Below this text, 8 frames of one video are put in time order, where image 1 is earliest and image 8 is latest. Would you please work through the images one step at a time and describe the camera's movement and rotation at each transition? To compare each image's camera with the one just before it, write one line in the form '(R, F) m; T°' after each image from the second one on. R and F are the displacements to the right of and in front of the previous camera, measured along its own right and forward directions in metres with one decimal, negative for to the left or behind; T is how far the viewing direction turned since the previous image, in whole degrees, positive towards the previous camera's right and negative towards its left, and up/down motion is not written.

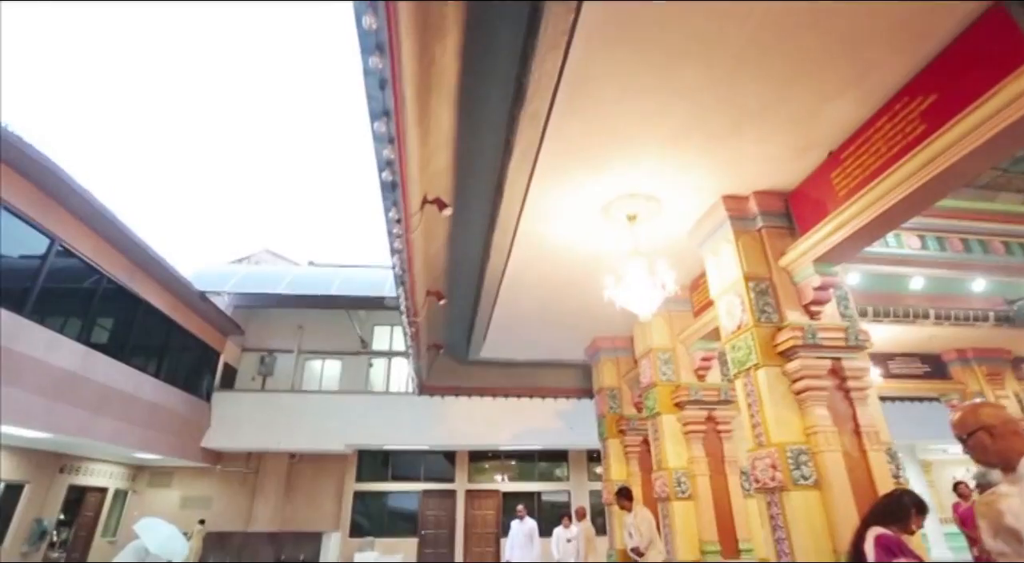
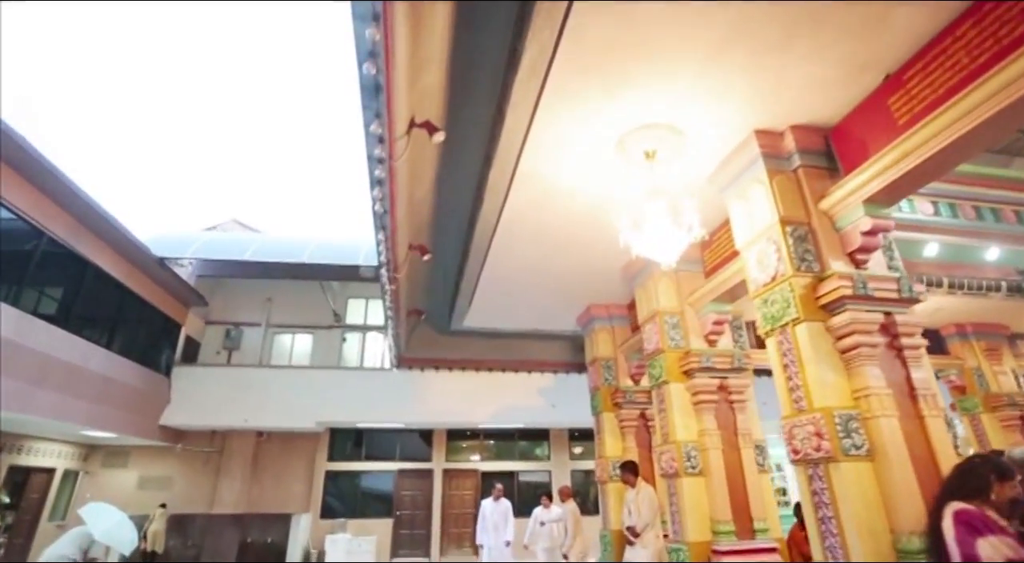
(-0.1, +0.5) m; +3°
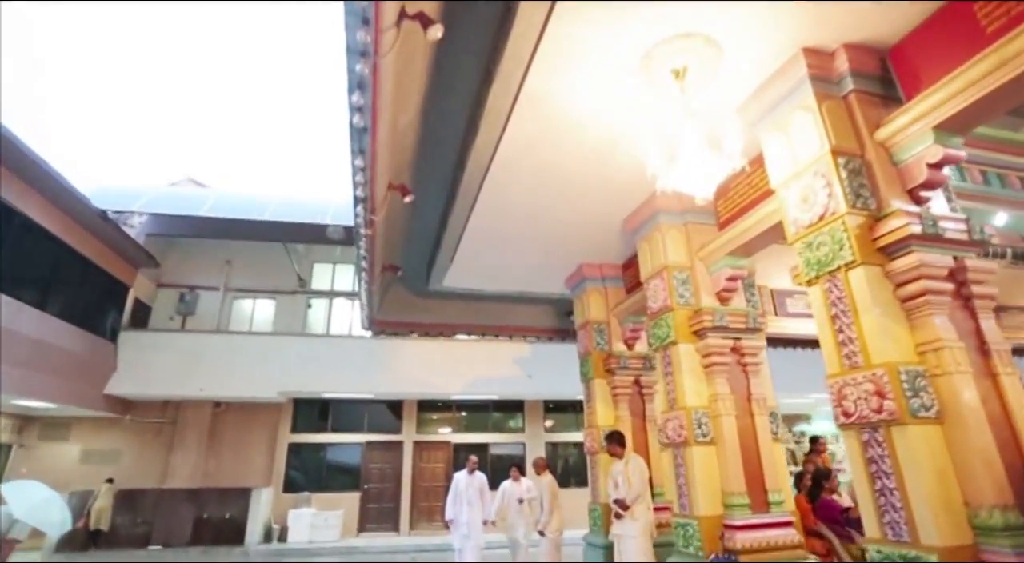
(-0.2, +0.4) m; +3°
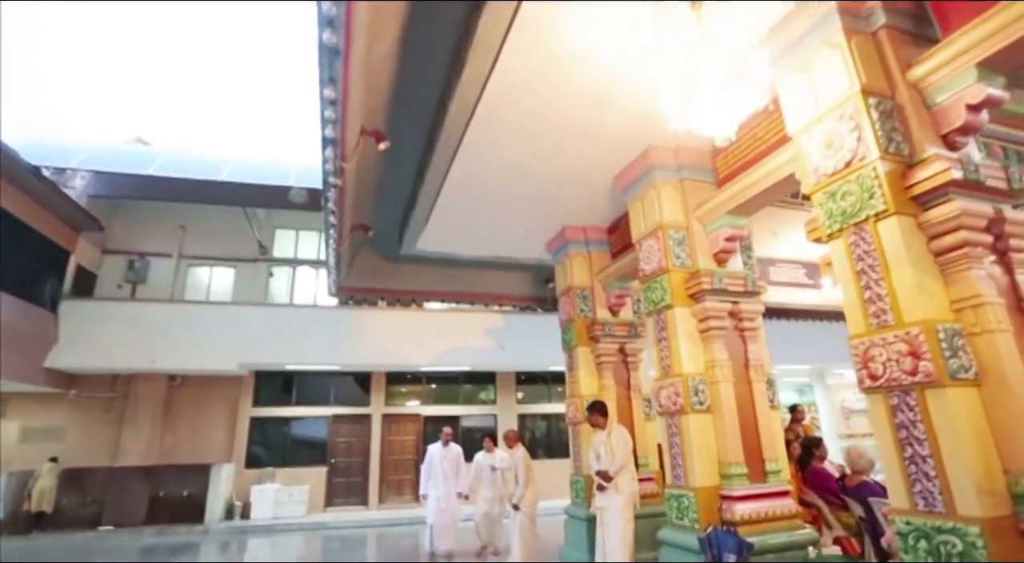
(-0.1, +0.3) m; +4°
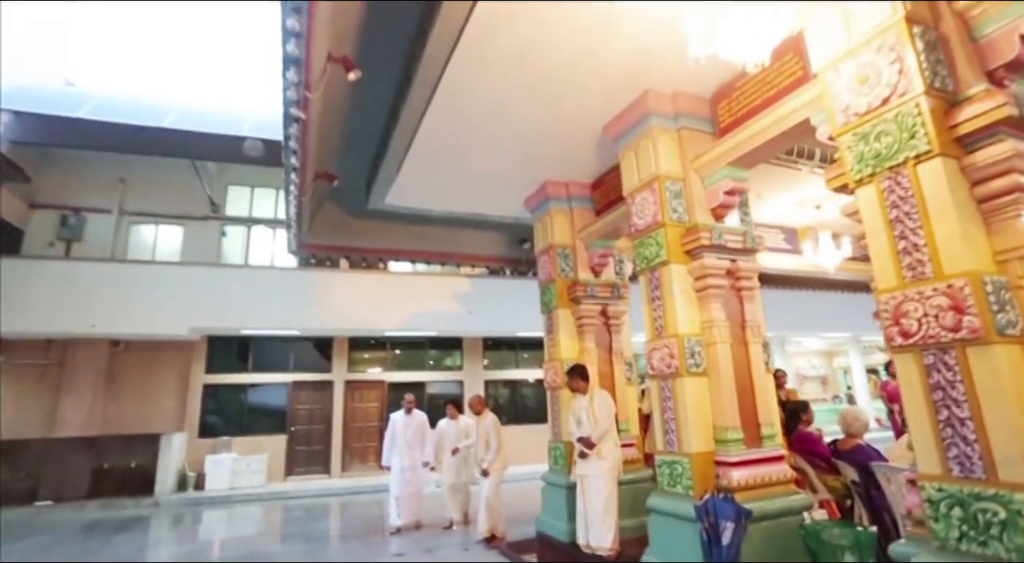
(-0.1, +0.3) m; +4°
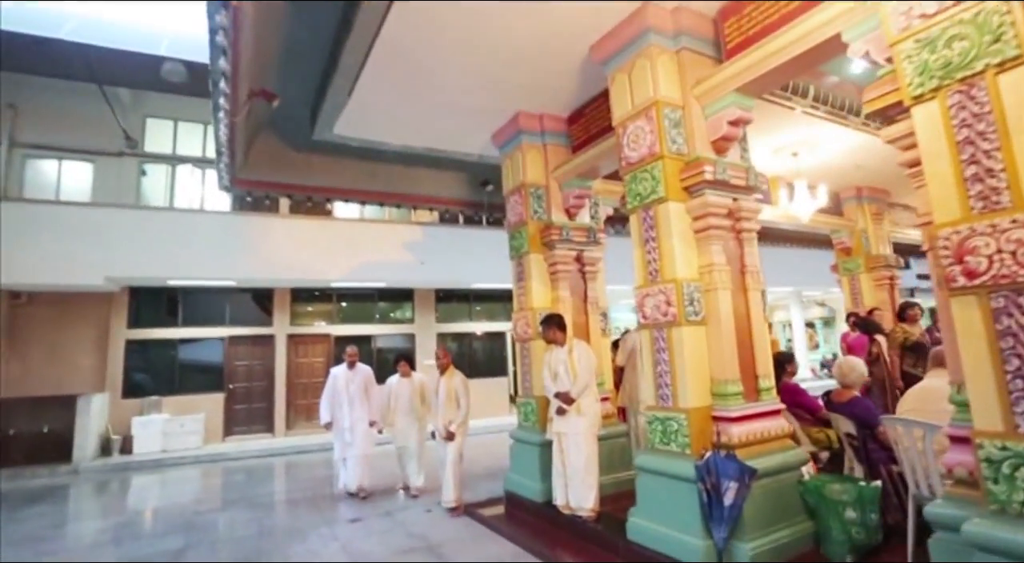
(-0.2, +0.4) m; +6°
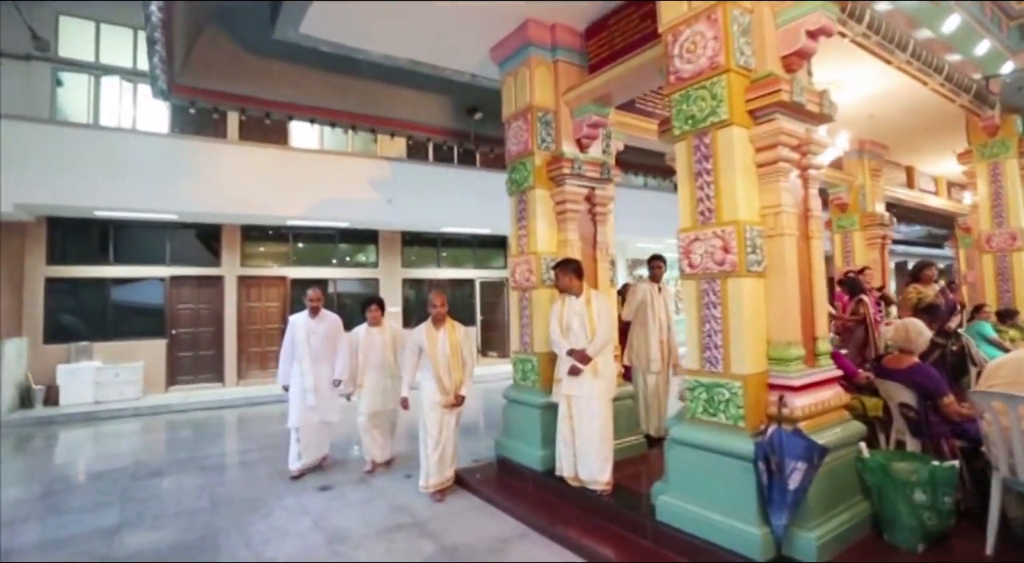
(-0.3, +0.5) m; +5°
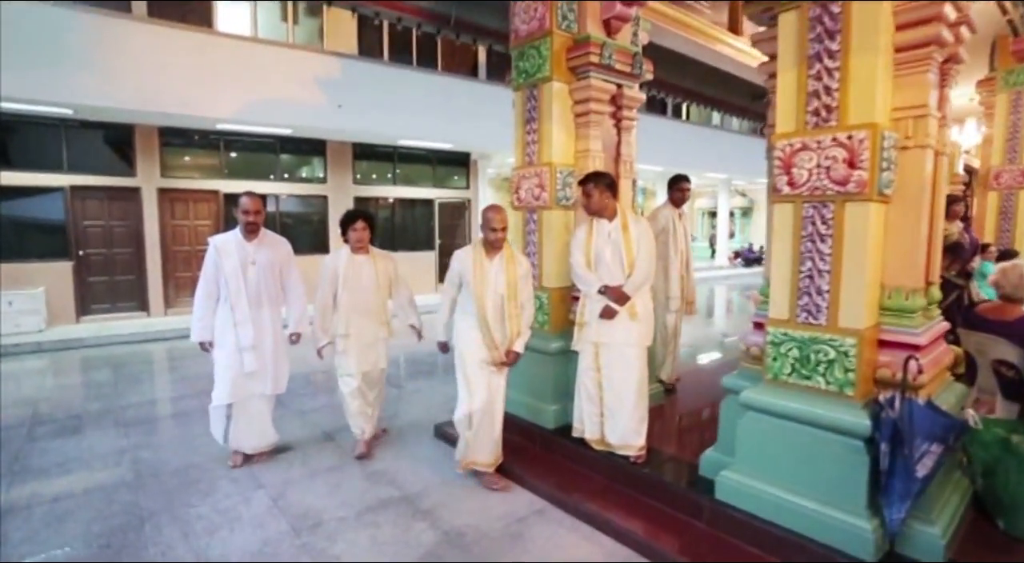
(-0.3, +0.7) m; +6°
